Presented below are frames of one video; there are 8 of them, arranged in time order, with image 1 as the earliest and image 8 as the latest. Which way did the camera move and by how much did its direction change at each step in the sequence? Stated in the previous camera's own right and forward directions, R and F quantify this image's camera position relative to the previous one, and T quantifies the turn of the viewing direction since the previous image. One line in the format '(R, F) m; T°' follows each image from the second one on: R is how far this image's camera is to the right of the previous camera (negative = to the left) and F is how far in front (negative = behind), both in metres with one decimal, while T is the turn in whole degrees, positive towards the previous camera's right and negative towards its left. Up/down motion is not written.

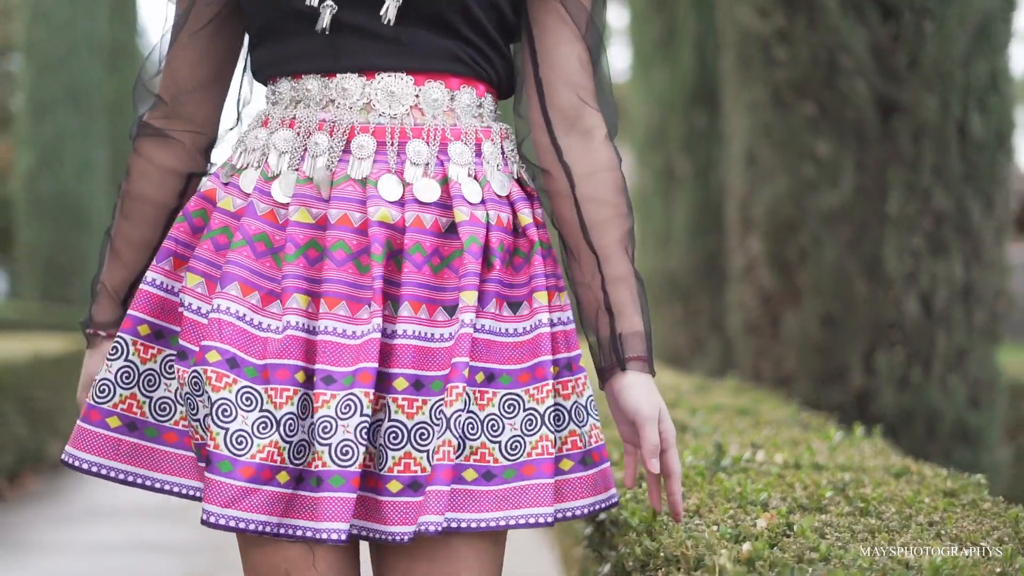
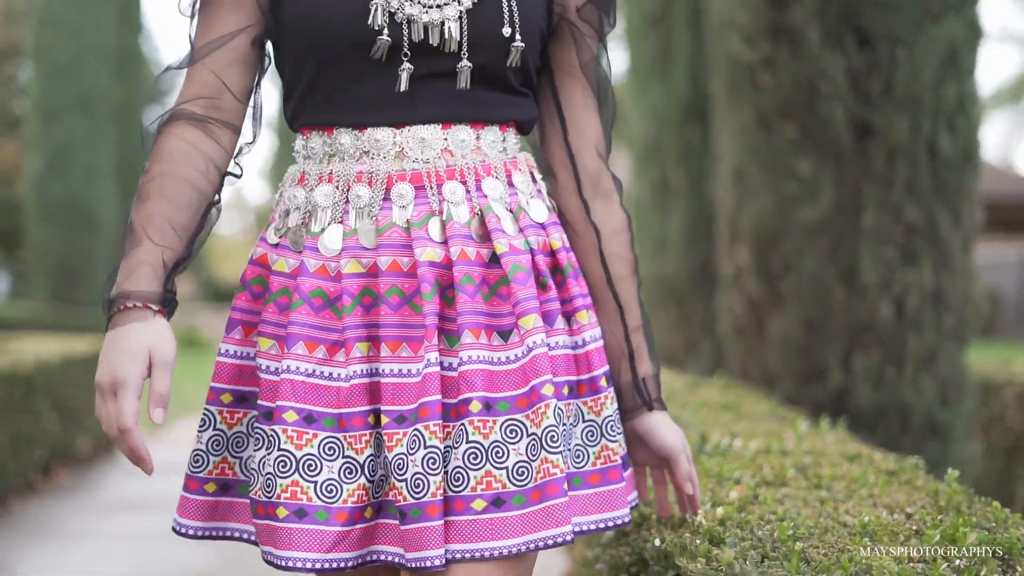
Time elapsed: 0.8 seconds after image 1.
(0.0, -0.3) m; 0°
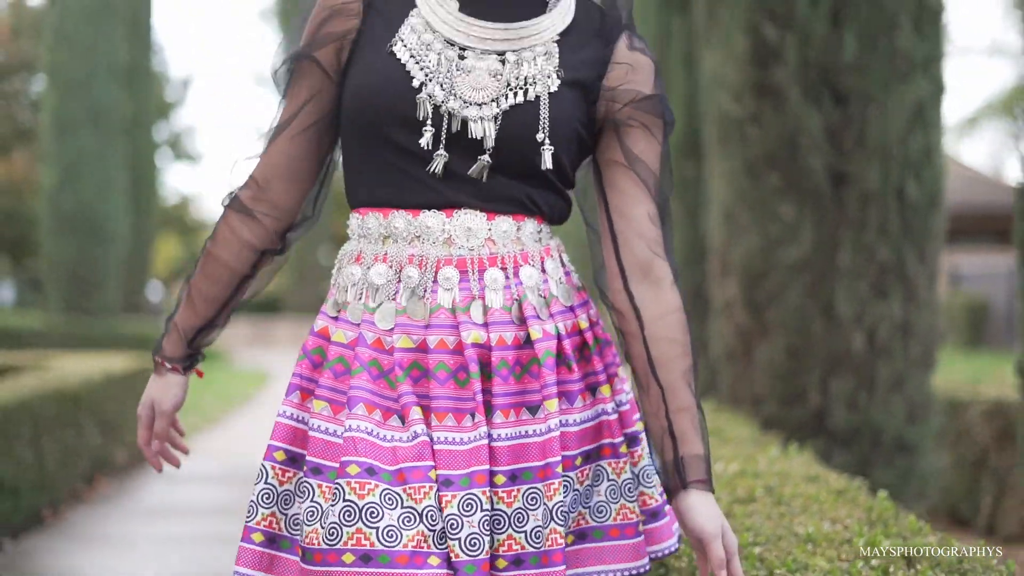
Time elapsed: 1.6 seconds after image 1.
(-0.1, -0.5) m; 0°
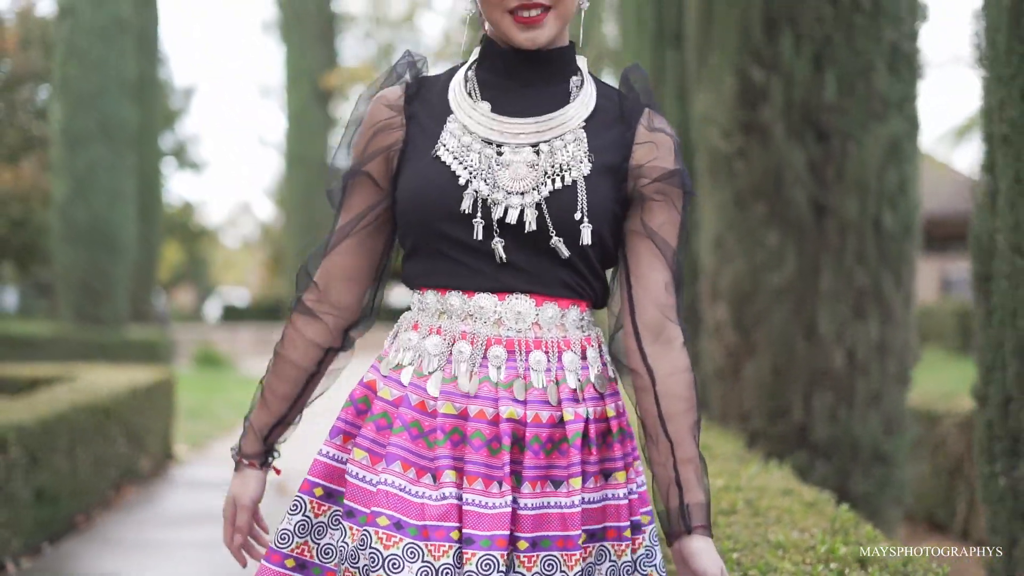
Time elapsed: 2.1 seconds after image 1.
(0.0, -0.4) m; 0°
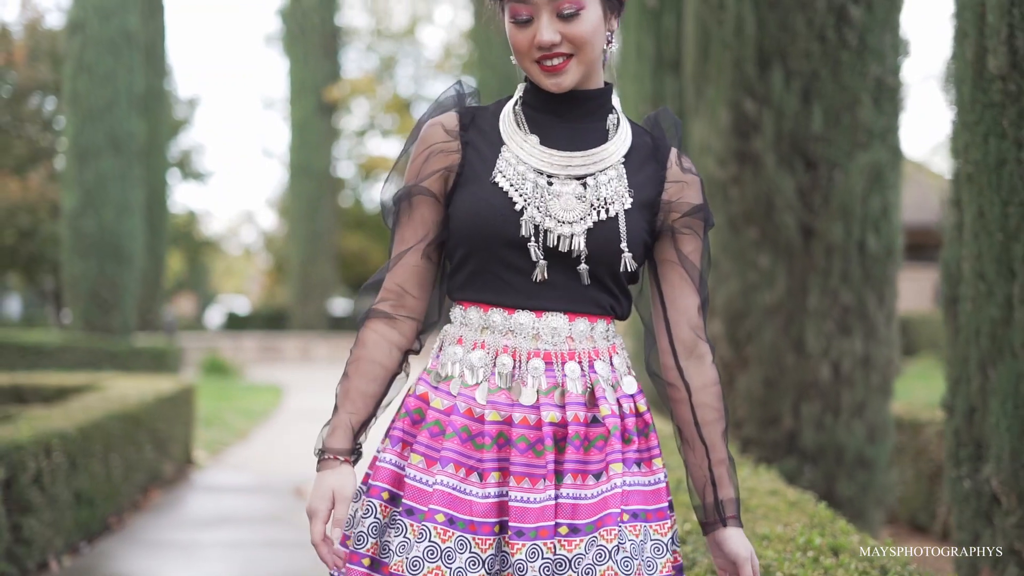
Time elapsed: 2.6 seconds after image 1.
(-0.1, -0.4) m; 0°
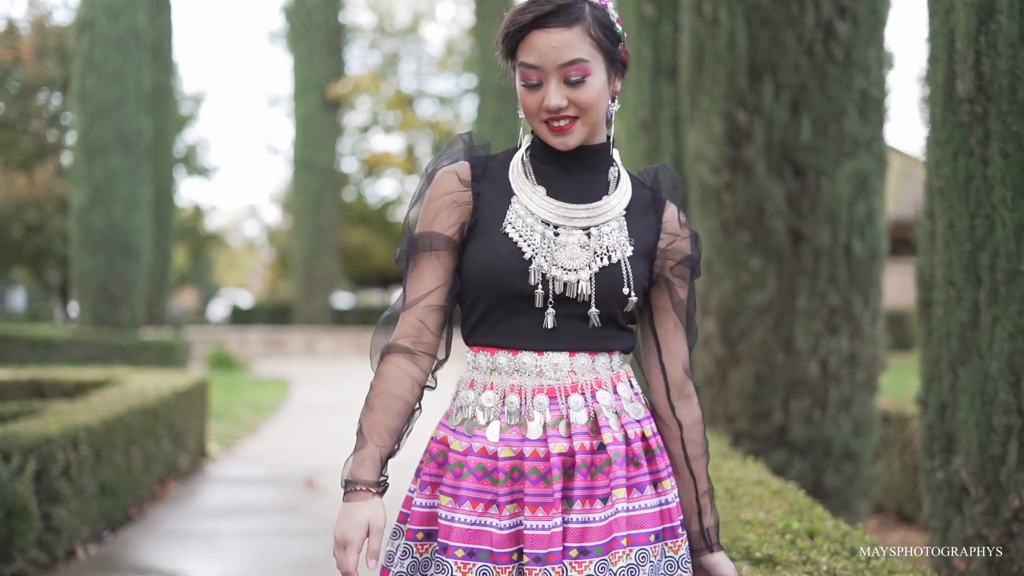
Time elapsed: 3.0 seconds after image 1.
(0.0, -0.3) m; 0°
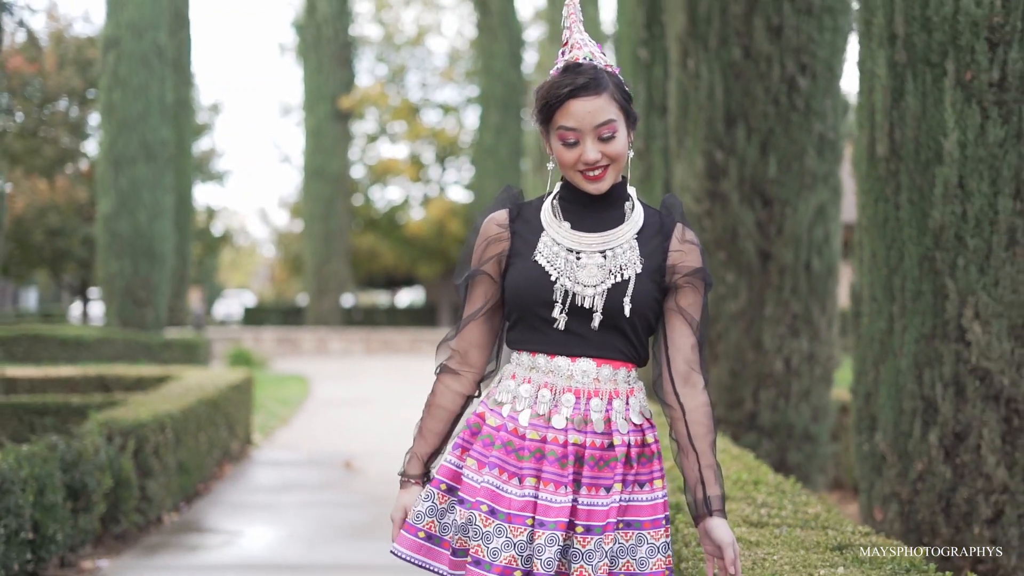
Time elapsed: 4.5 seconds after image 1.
(-0.1, -1.1) m; 0°
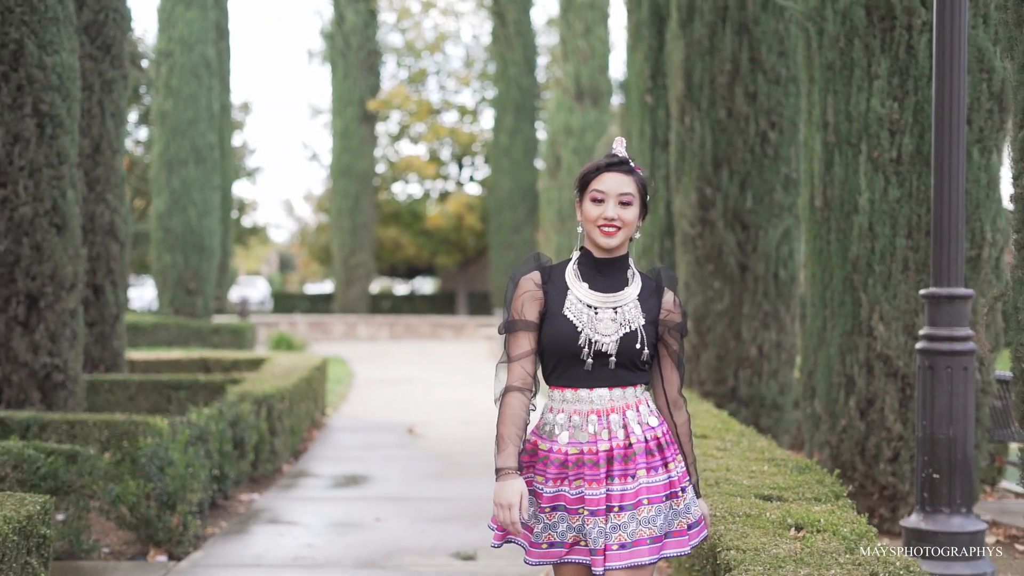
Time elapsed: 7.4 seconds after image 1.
(-0.3, -2.0) m; 0°
